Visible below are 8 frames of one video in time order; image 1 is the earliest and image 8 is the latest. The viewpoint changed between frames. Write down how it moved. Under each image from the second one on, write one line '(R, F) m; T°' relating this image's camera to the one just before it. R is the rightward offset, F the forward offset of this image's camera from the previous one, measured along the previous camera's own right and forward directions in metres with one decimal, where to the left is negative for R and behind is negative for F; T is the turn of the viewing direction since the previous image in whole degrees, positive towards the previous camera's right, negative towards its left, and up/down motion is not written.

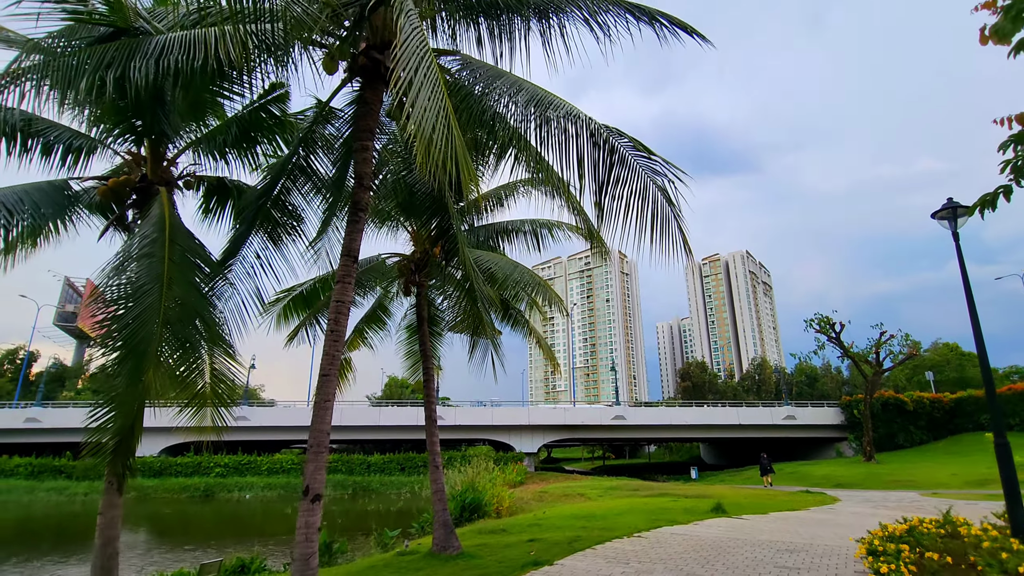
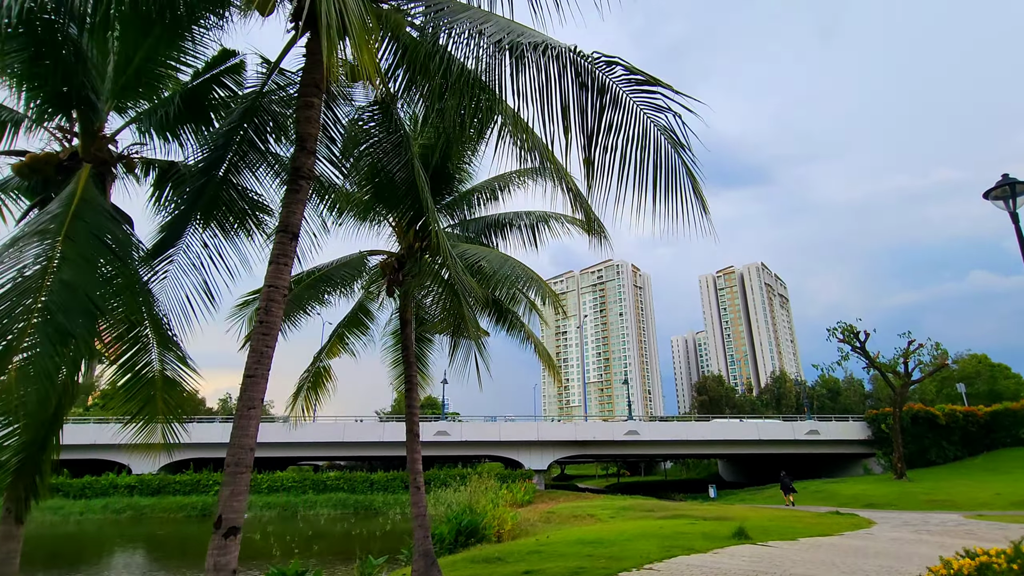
(+0.4, +1.1) m; -1°
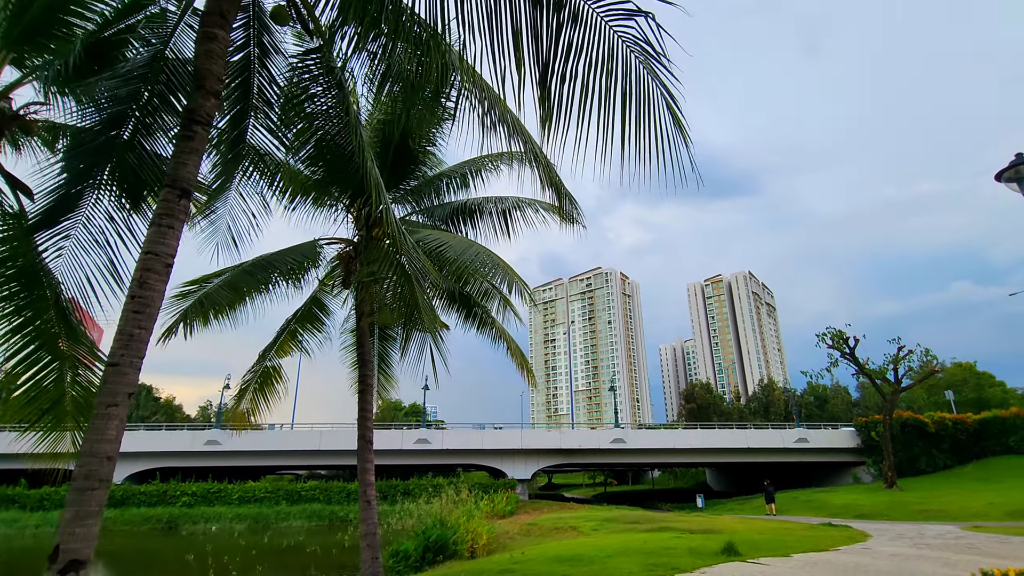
(+0.3, +0.9) m; +1°
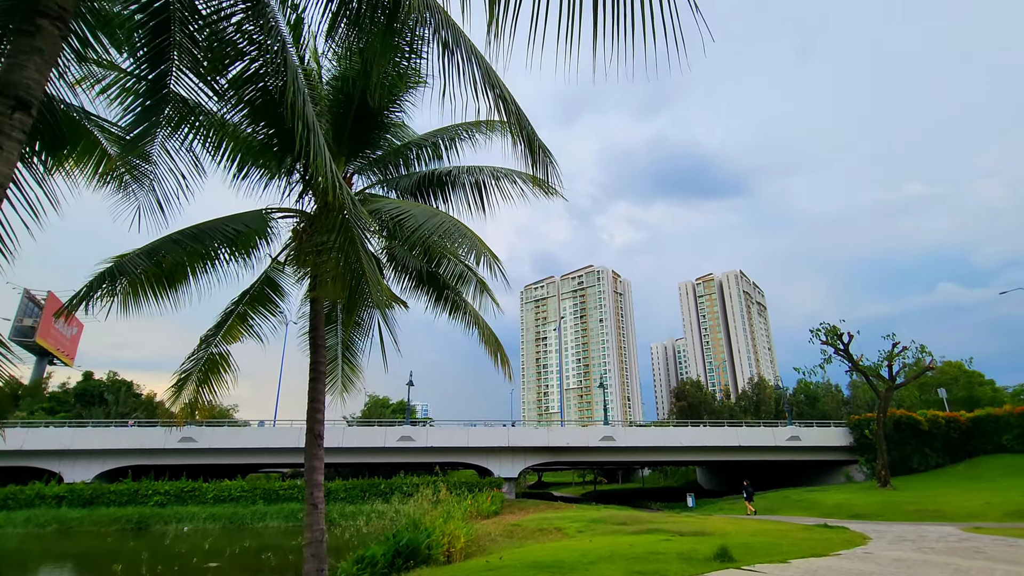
(+0.3, +0.9) m; +1°
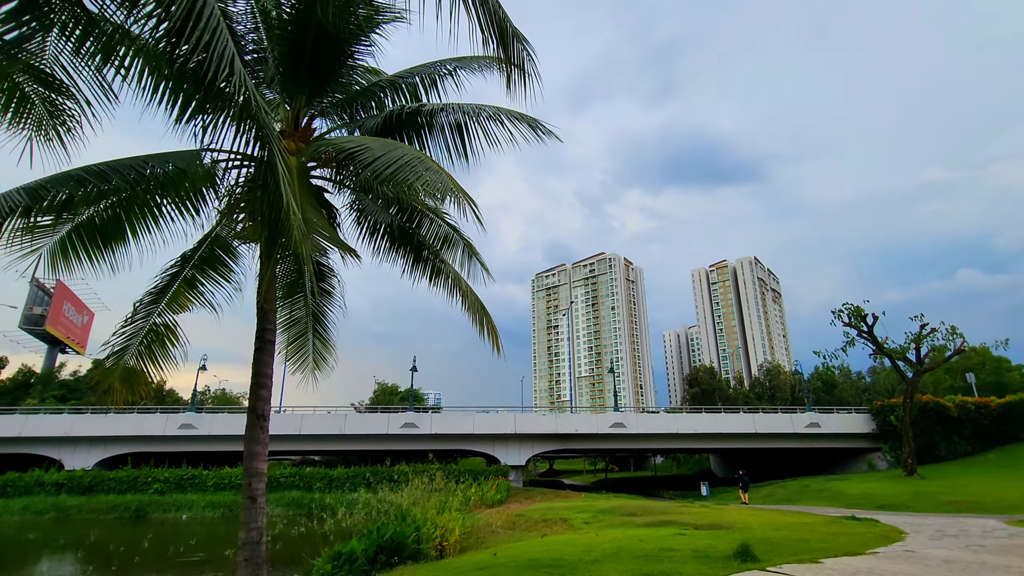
(+0.3, +1.2) m; -1°
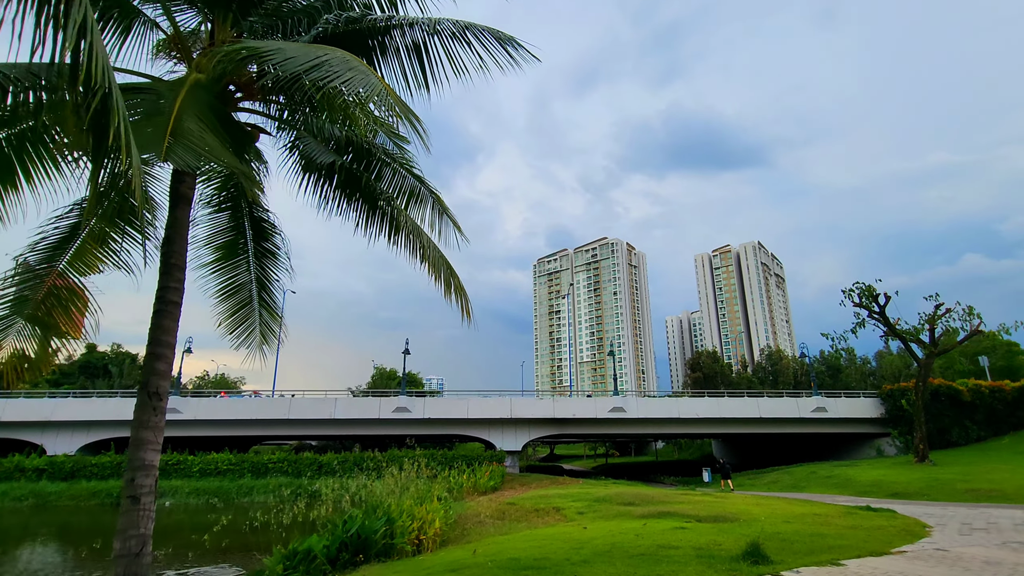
(+0.4, +1.2) m; 0°
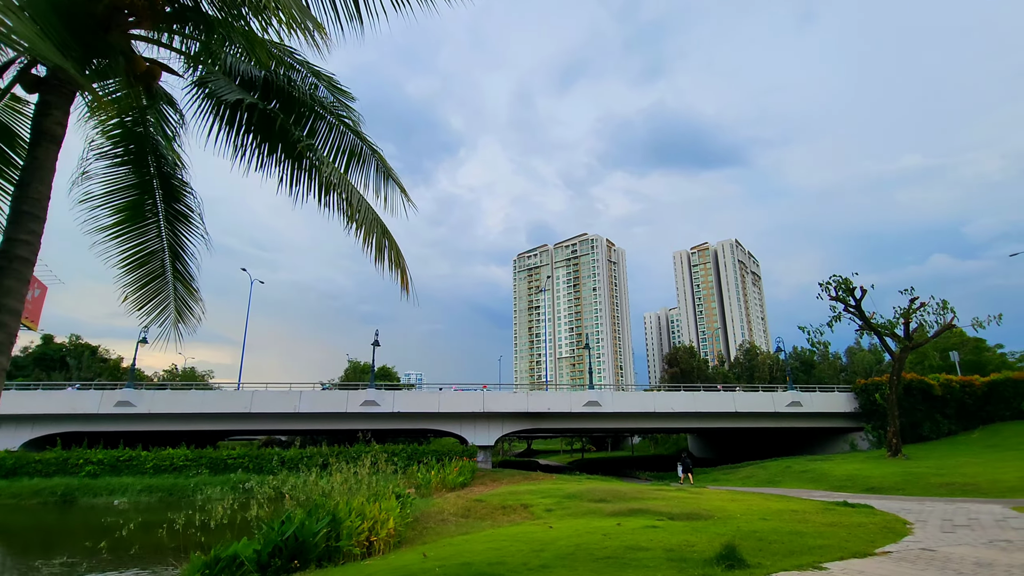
(+0.4, +0.8) m; +2°
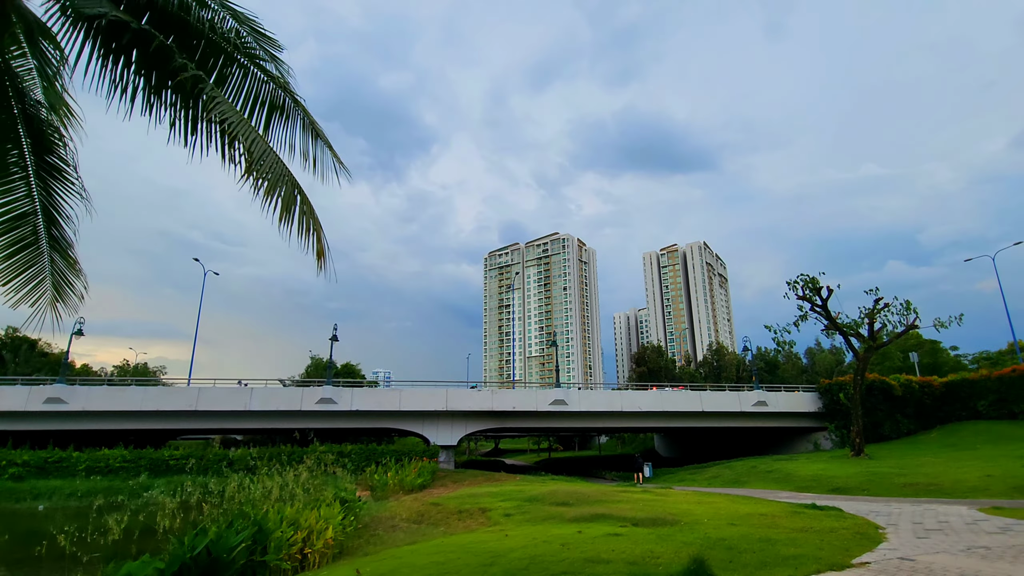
(+0.3, +0.9) m; +3°
